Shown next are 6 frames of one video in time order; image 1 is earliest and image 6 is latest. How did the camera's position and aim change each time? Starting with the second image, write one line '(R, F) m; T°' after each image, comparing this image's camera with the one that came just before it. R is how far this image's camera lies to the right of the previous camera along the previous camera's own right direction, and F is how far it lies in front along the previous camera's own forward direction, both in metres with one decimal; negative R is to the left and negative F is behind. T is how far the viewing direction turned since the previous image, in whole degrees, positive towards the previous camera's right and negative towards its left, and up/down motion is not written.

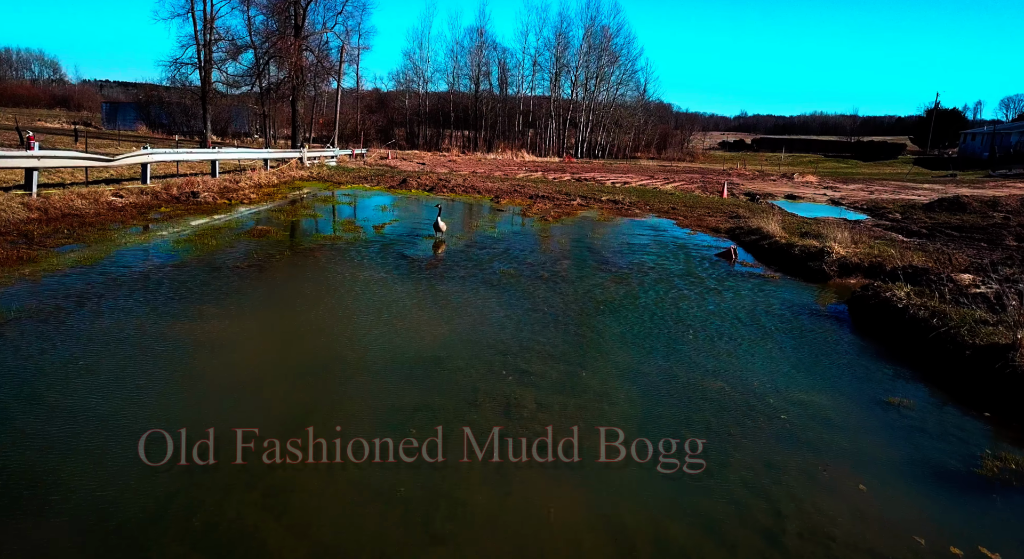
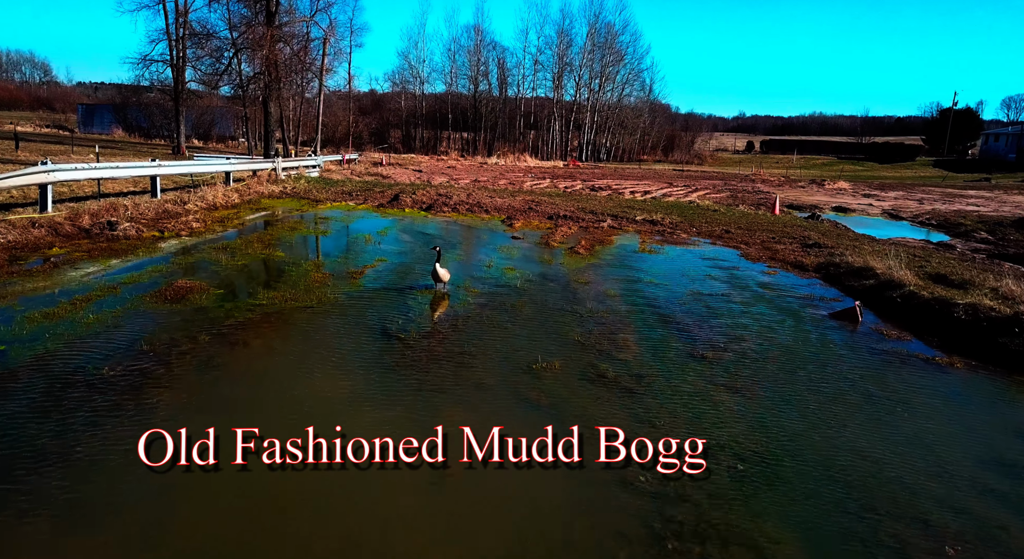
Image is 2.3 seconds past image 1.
(-0.5, +4.0) m; 0°
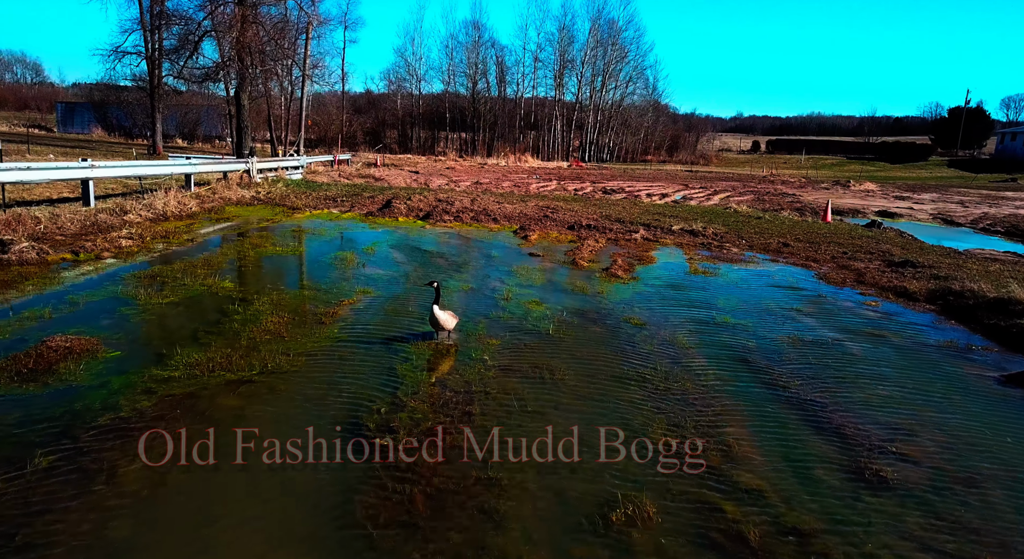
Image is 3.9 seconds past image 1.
(-0.4, +2.9) m; 0°
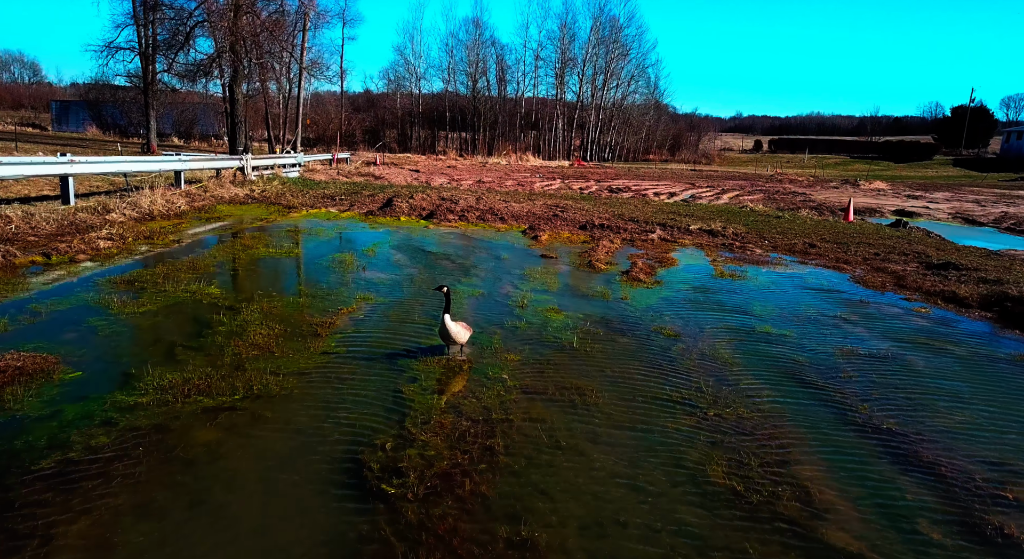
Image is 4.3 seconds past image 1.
(-0.2, +0.9) m; 0°
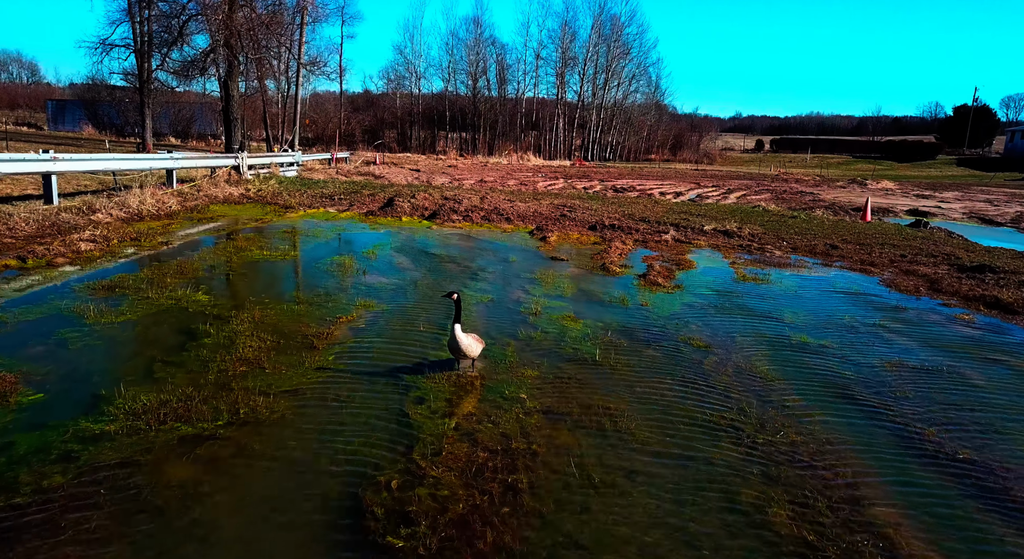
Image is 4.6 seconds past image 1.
(-0.2, +0.6) m; 0°
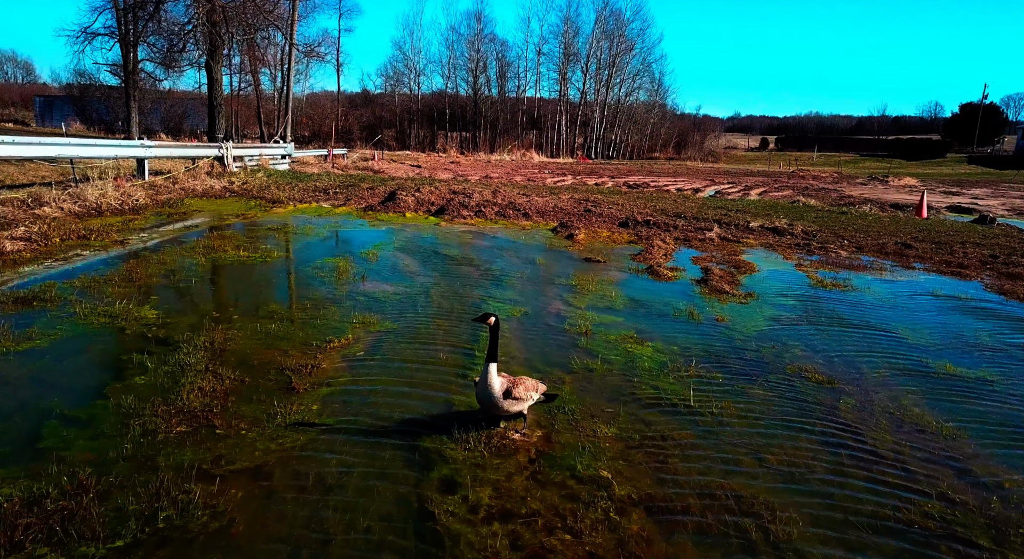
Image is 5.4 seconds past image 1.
(-0.4, +1.8) m; 0°
